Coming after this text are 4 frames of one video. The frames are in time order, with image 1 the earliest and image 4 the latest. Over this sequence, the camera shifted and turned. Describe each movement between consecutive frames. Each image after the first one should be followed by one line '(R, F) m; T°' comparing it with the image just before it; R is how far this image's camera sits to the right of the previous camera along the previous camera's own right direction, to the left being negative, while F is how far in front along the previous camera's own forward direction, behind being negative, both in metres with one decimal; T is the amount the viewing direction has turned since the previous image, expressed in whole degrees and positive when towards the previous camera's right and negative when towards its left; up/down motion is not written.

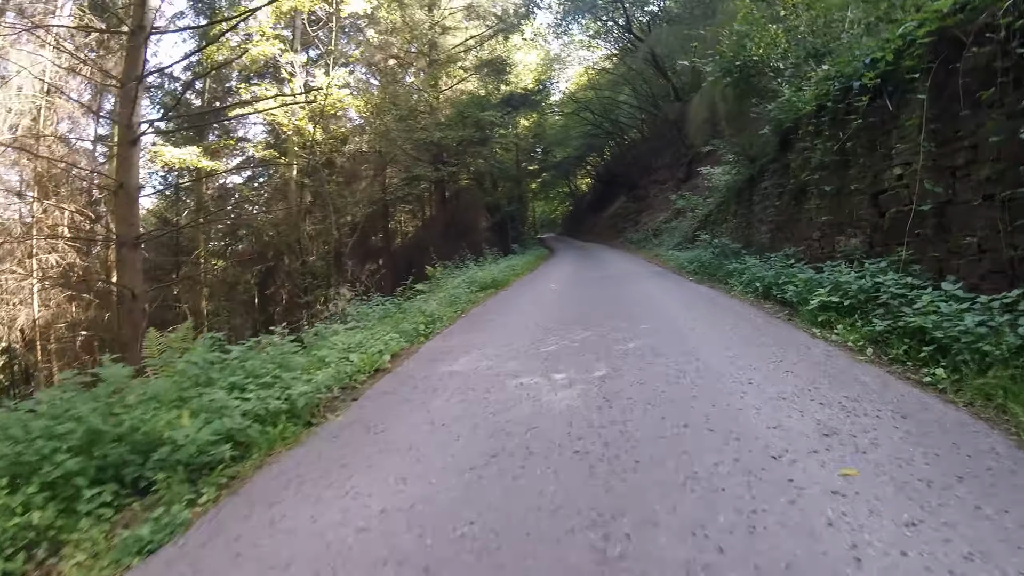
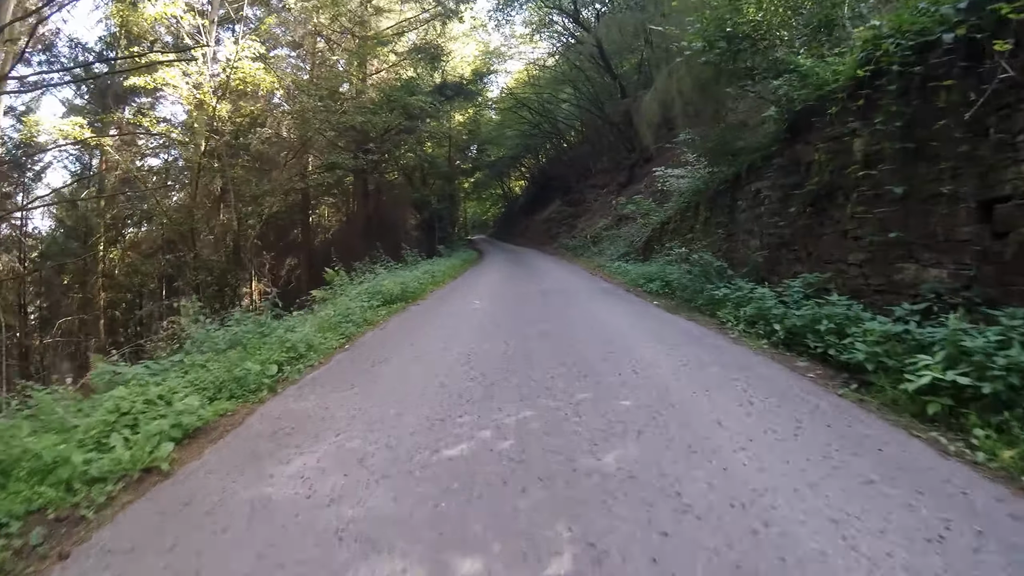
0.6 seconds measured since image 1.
(+0.3, +3.3) m; +6°
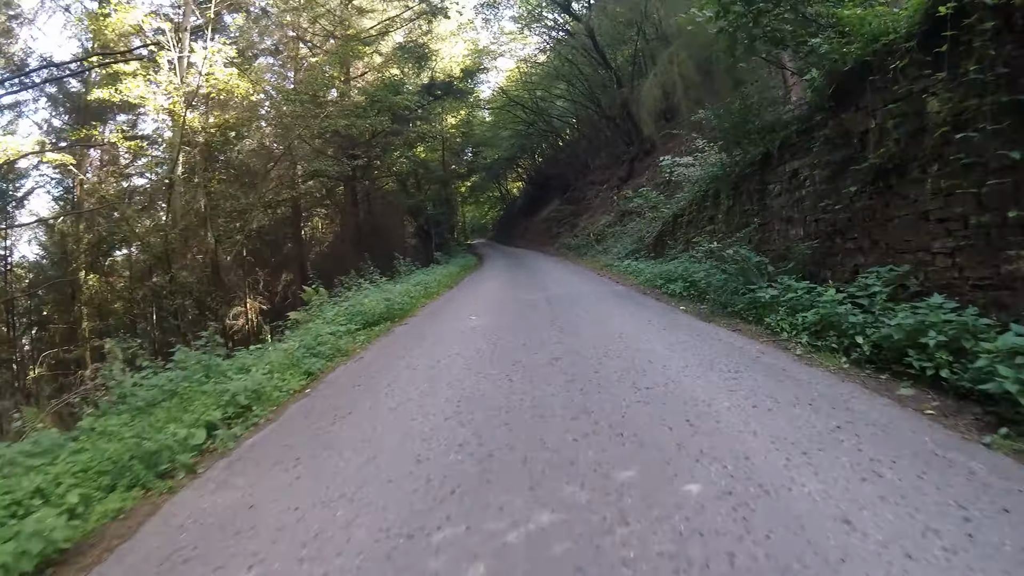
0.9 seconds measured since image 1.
(0.0, +1.5) m; 0°
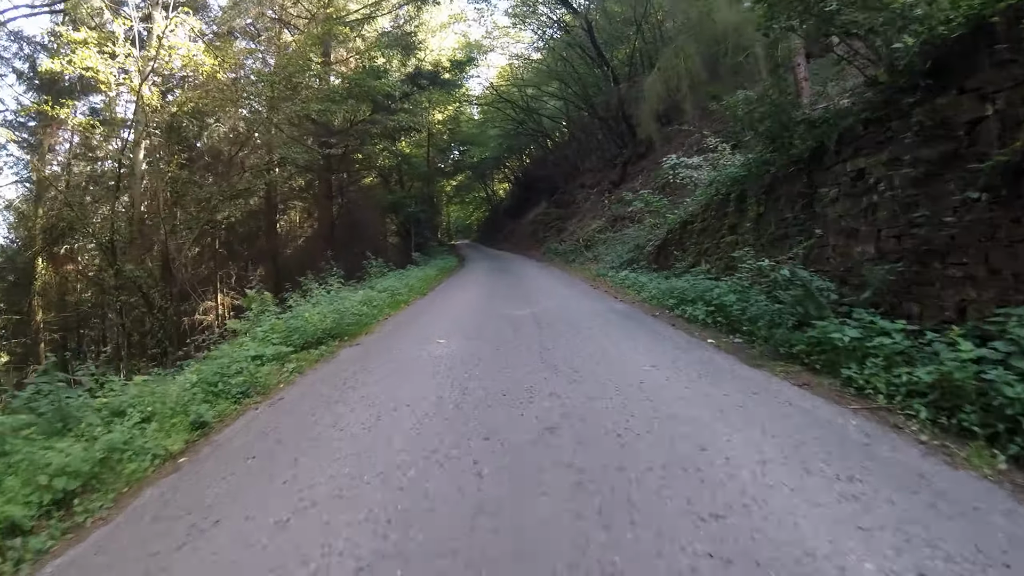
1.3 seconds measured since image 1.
(0.0, +1.9) m; +2°
